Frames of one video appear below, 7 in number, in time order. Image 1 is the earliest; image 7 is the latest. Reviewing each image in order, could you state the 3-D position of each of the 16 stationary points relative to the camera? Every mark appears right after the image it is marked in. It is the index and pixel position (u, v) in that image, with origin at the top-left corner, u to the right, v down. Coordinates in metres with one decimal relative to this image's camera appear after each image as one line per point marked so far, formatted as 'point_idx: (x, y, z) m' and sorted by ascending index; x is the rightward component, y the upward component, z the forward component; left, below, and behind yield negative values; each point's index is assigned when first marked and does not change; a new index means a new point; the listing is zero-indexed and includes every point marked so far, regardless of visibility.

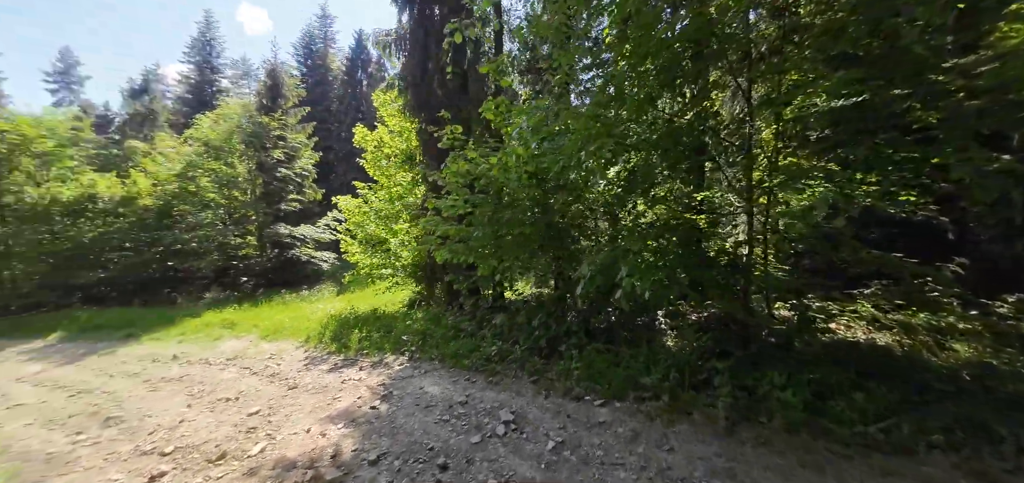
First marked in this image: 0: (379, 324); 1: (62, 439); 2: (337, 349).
0: (-2.8, -1.7, +7.9) m
1: (-6.3, -2.7, +5.2) m
2: (-3.4, -1.9, +7.1) m
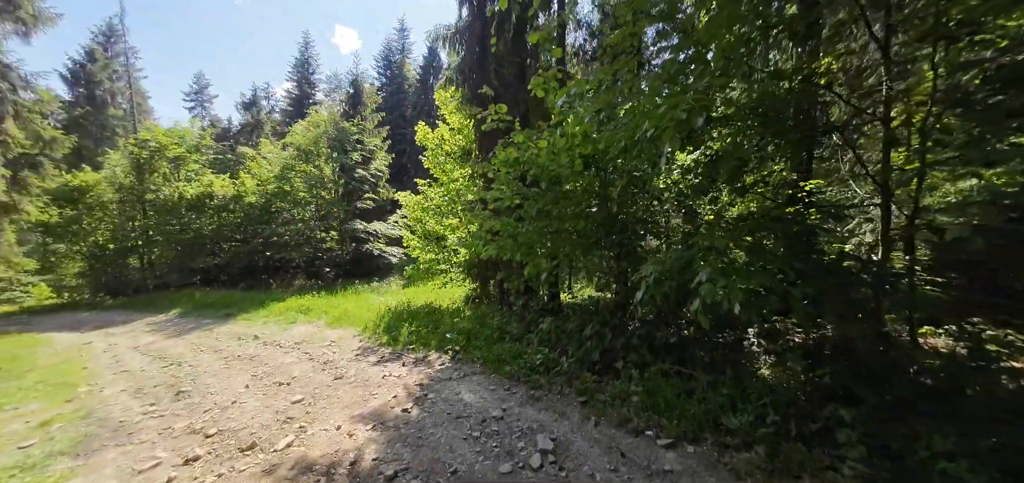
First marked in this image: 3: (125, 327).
0: (-1.8, -1.5, +7.7) m
1: (-5.6, -2.5, +5.6) m
2: (-2.5, -1.8, +7.1) m
3: (-13.1, -2.8, +13.1) m
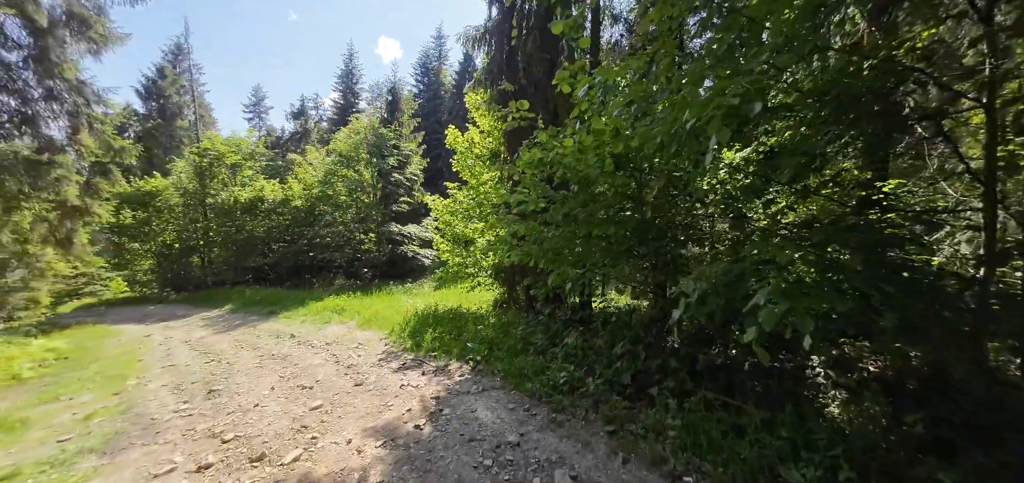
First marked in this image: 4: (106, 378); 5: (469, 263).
0: (-1.2, -1.6, +7.5) m
1: (-5.3, -2.5, +5.7) m
2: (-2.0, -1.9, +7.0) m
3: (-12.0, -2.9, +13.9) m
4: (-8.6, -2.8, +8.0) m
5: (-1.2, -0.6, +9.7) m
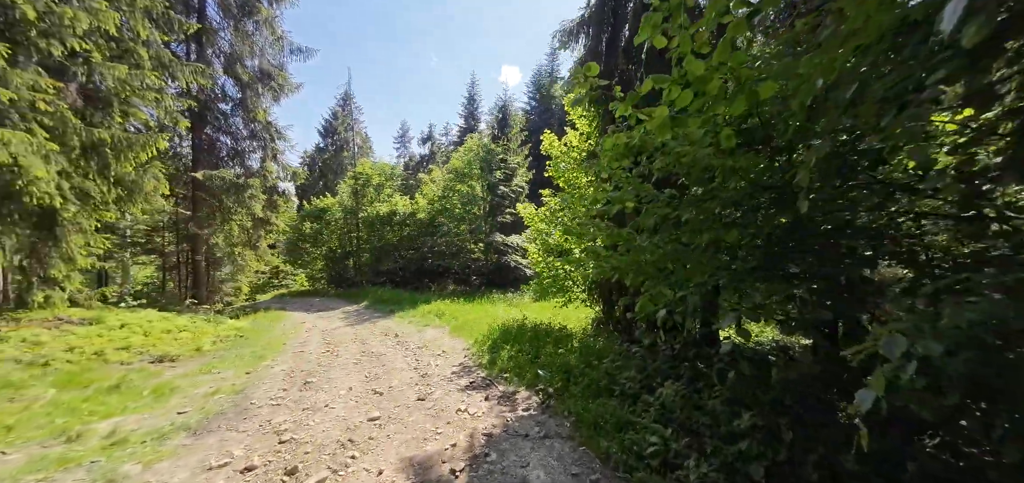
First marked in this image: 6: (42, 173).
0: (+0.4, -1.8, +6.7) m
1: (-4.0, -2.5, +6.2) m
2: (-0.5, -2.0, +6.4) m
3: (-8.1, -3.0, +15.9) m
4: (-6.5, -2.8, +9.3) m
5: (+1.1, -0.9, +8.9) m
6: (-8.0, +1.0, +6.4) m
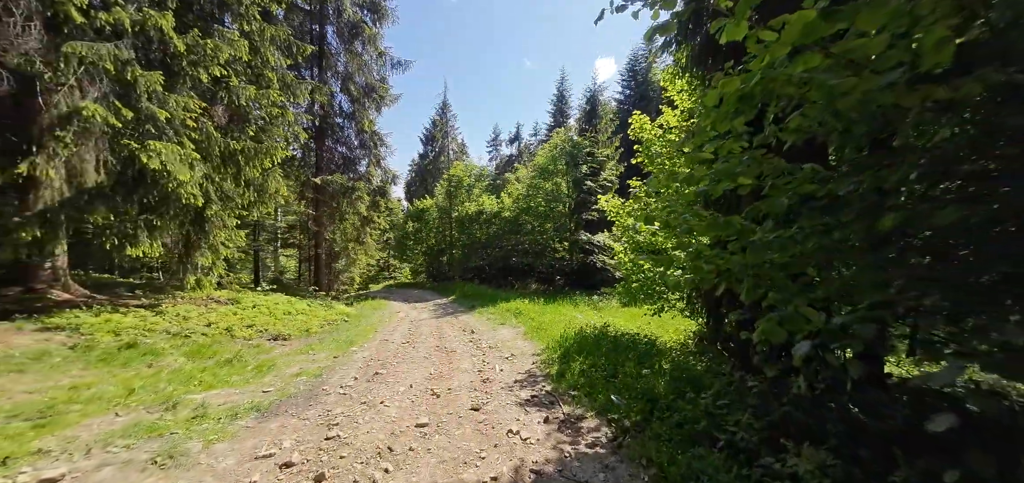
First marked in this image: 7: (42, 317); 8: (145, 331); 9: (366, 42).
0: (+1.6, -1.7, +5.8) m
1: (-2.8, -2.3, +6.3) m
2: (+0.6, -1.9, +5.7) m
3: (-4.4, -2.9, +16.8) m
4: (-4.5, -2.6, +10.0) m
5: (+2.8, -0.8, +7.7) m
6: (-6.6, +1.2, +7.5) m
7: (-8.0, -1.3, +6.4) m
8: (-6.7, -1.6, +6.9) m
9: (-6.0, +8.0, +15.0) m
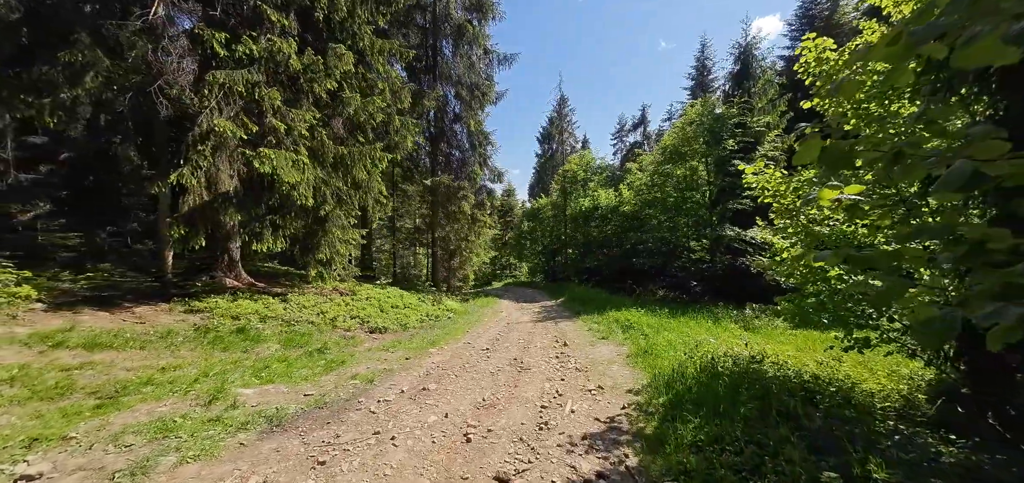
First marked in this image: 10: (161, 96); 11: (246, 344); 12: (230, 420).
0: (+2.4, -1.6, +3.5) m
1: (-1.6, -2.2, +5.5) m
2: (+1.4, -1.8, +3.7) m
3: (+0.6, -2.8, +15.9) m
4: (-1.8, -2.5, +9.6) m
5: (+4.2, -0.7, +4.8) m
6: (-4.7, +1.4, +8.0) m
7: (-6.4, -1.2, +7.4) m
8: (-5.0, -1.5, +7.4) m
9: (-1.5, +8.1, +14.9) m
10: (-7.1, +2.9, +7.4) m
11: (-4.4, -1.7, +6.2) m
12: (-2.9, -1.8, +3.9) m
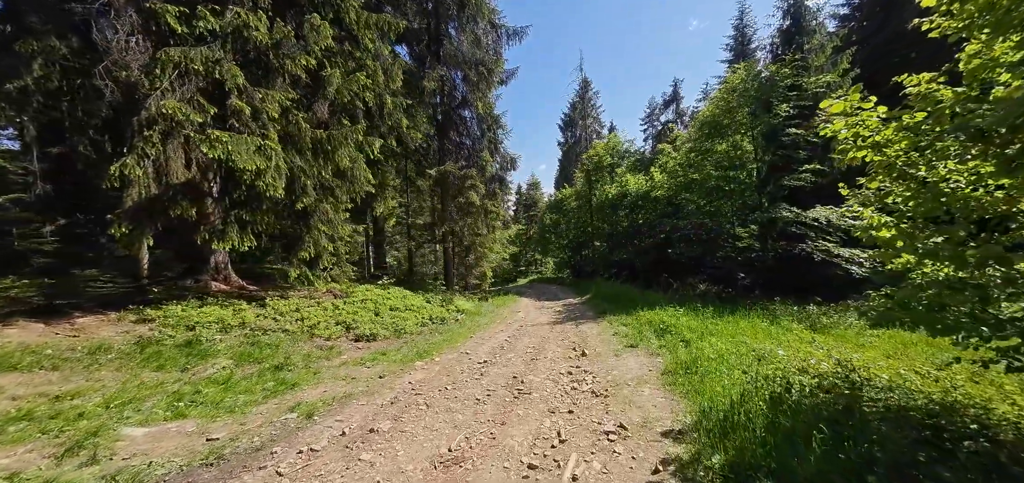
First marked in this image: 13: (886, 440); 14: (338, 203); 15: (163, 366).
0: (+2.1, -1.3, +1.8) m
1: (-1.7, -2.1, +4.2) m
2: (+1.2, -1.5, +2.2) m
3: (+1.4, -2.5, +14.4) m
4: (-1.6, -2.3, +8.3) m
5: (+4.0, -0.4, +3.0) m
6: (-4.7, +1.4, +7.0) m
7: (-6.3, -1.2, +6.5) m
8: (-4.9, -1.4, +6.4) m
9: (-1.1, +8.3, +13.5) m
10: (-7.1, +2.9, +6.5) m
11: (-4.5, -1.7, +5.1) m
12: (-3.1, -1.8, +2.7) m
13: (+2.7, -1.5, +2.7) m
14: (-4.3, +1.0, +9.3) m
15: (-4.6, -1.6, +4.9) m
